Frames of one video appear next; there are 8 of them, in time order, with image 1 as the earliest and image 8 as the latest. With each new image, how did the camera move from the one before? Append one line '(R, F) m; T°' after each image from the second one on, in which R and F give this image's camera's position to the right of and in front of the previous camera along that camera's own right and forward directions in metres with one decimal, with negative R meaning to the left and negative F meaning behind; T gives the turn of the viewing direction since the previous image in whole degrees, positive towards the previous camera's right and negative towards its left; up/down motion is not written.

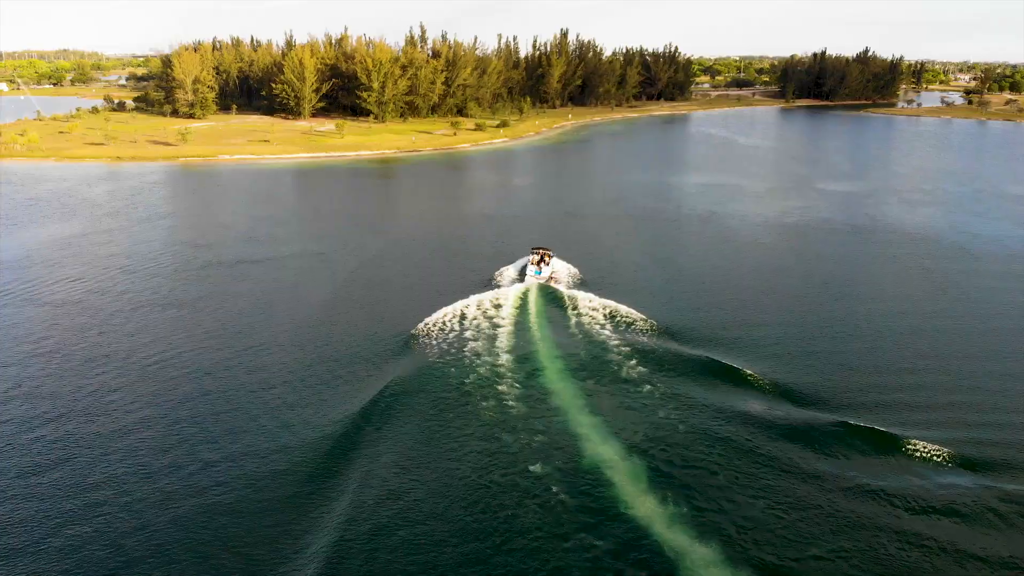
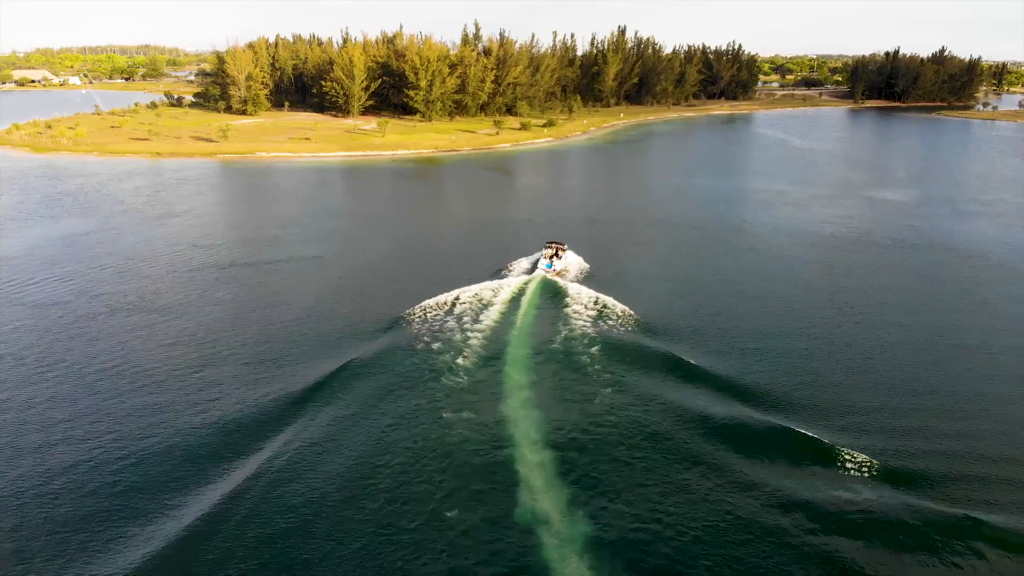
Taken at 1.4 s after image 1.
(+2.3, +1.6) m; -4°
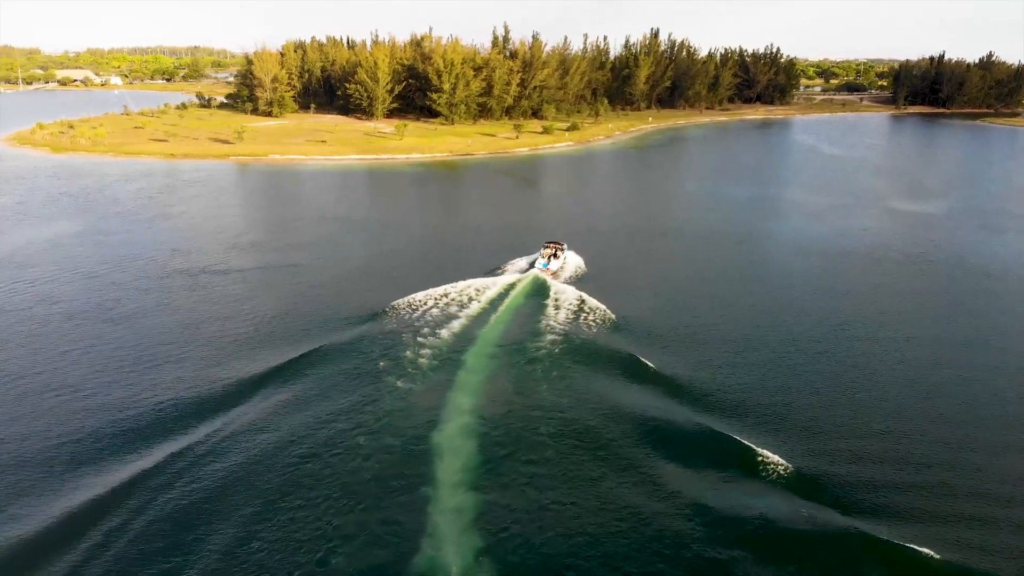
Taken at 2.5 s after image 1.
(+2.1, +1.3) m; -3°
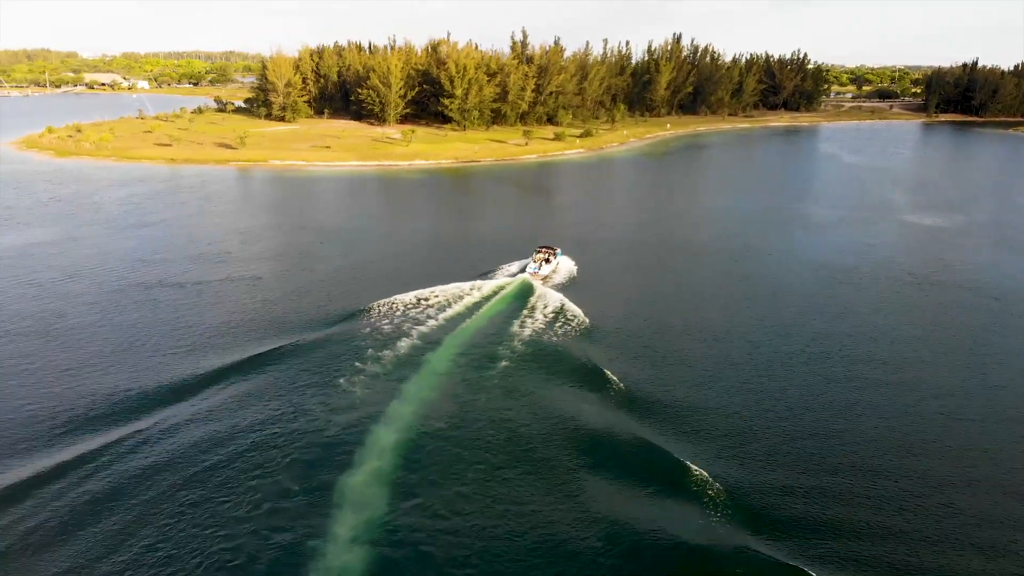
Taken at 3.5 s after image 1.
(+2.0, +1.6) m; -2°
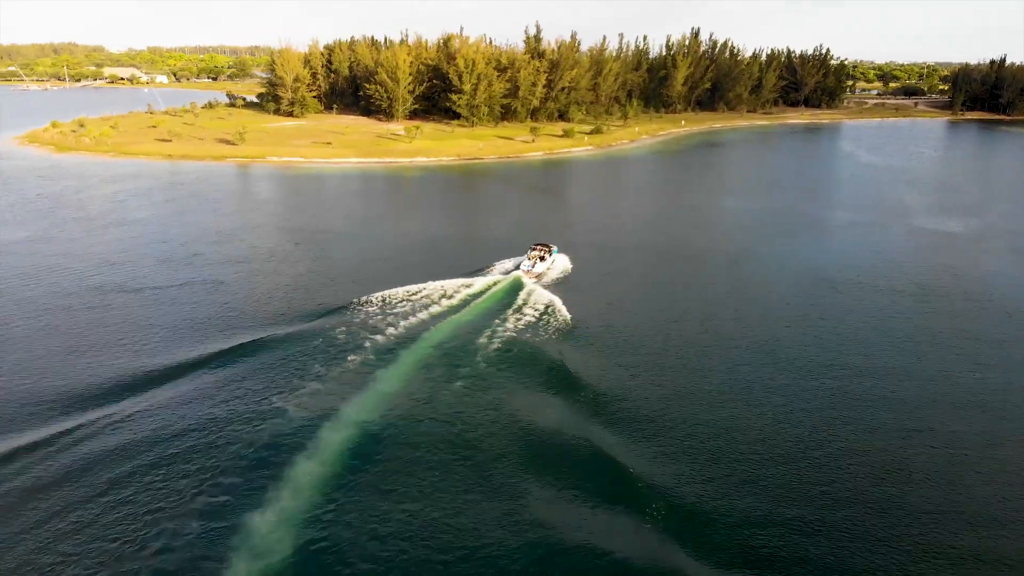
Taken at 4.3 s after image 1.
(+1.6, +1.5) m; -2°
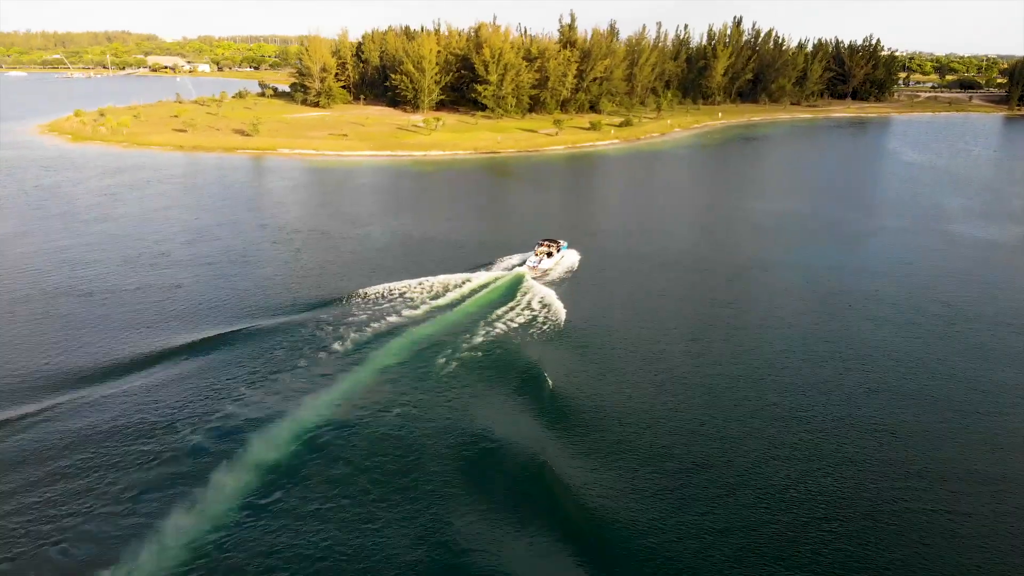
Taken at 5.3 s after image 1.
(+2.1, +2.2) m; -3°
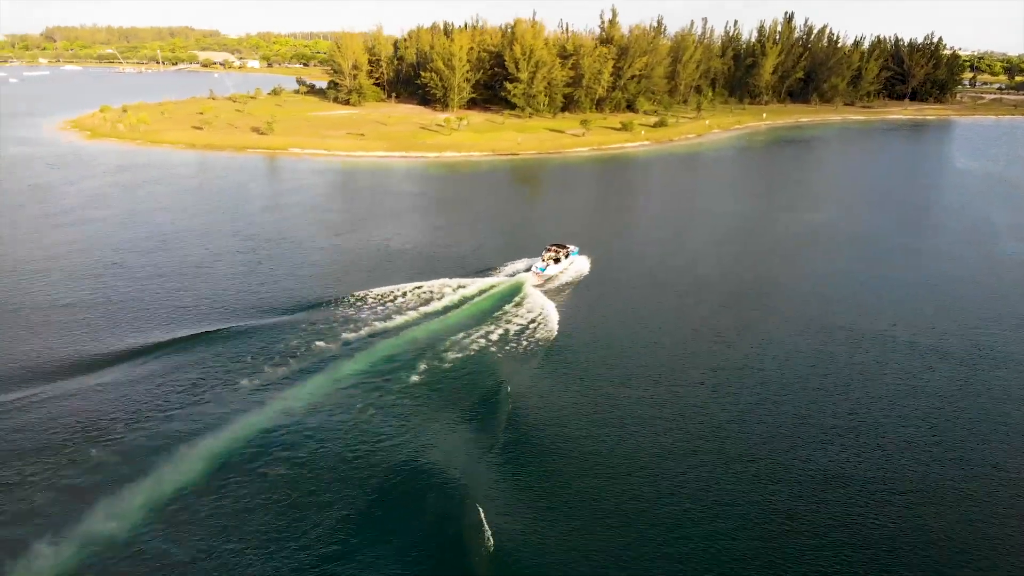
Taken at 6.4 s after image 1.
(+2.6, +2.6) m; -4°
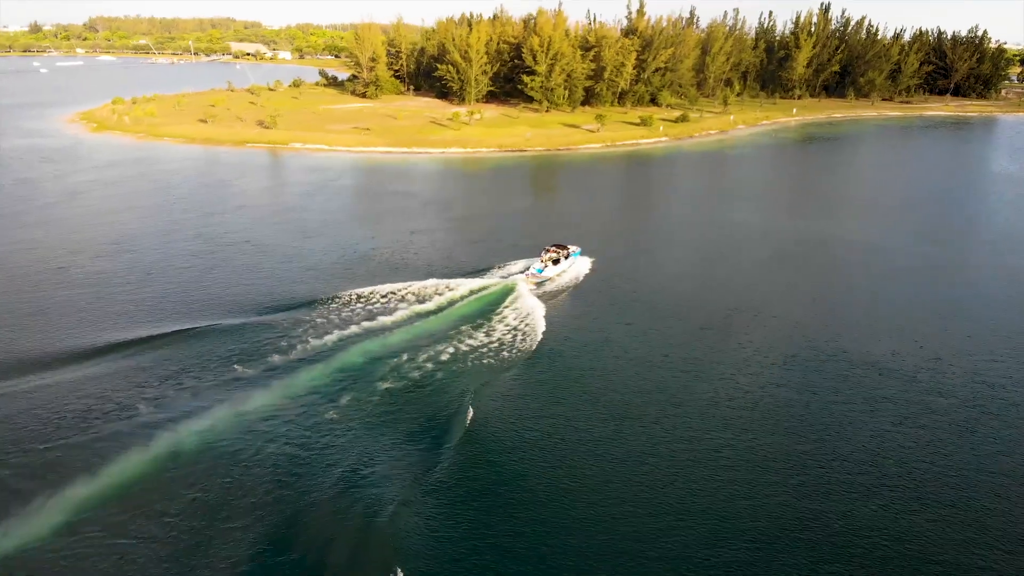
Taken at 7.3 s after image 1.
(+2.2, +2.0) m; -3°
